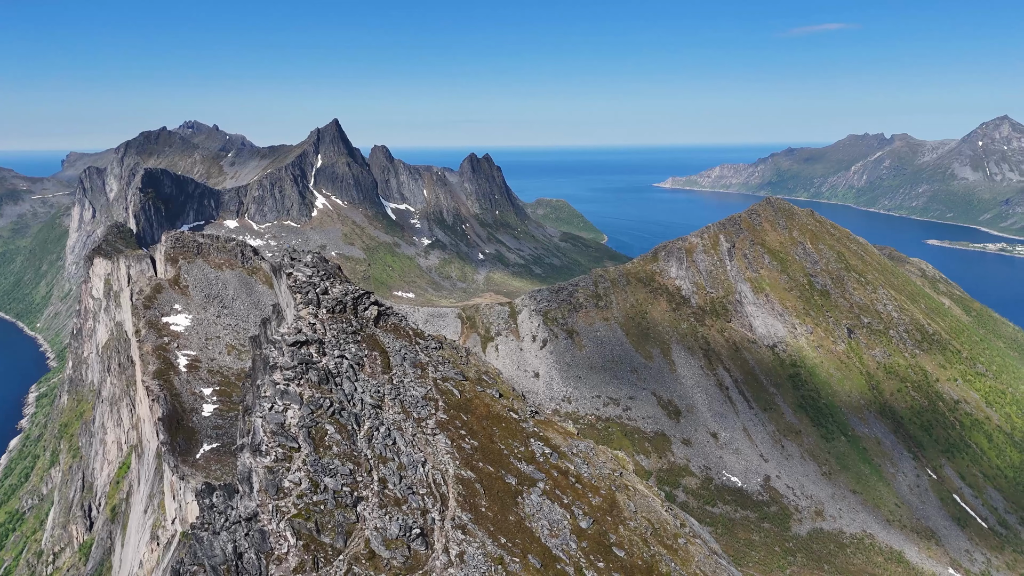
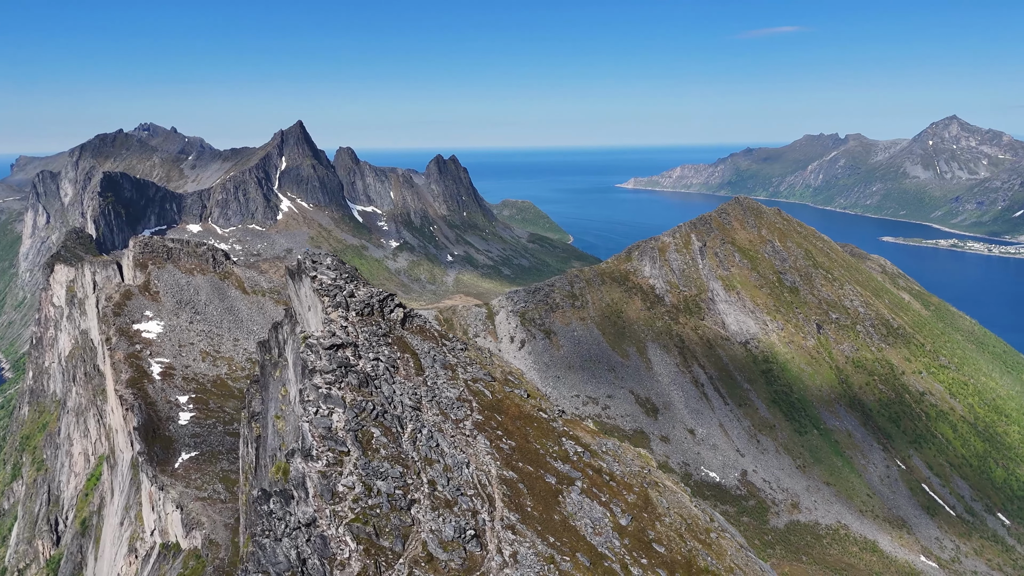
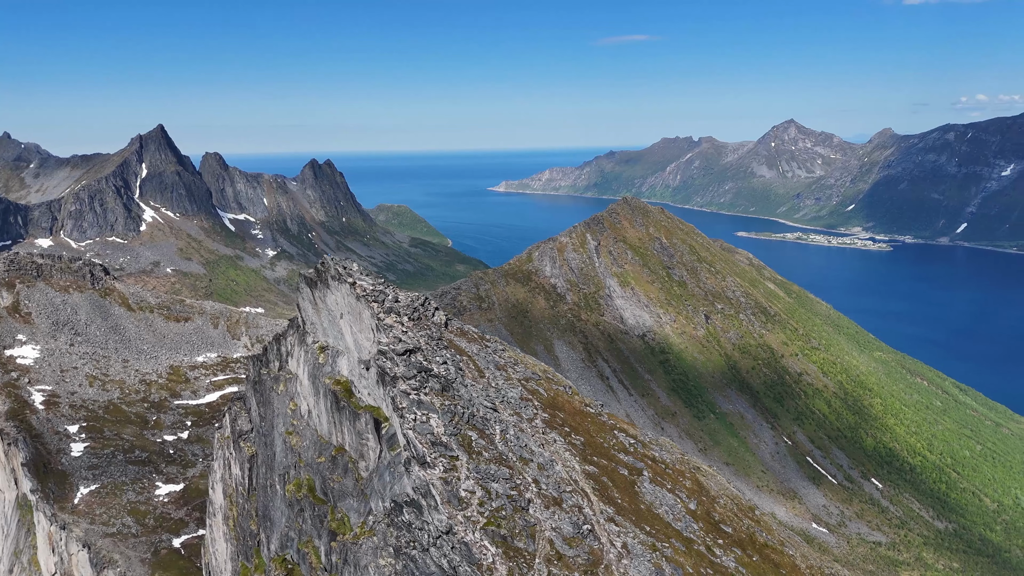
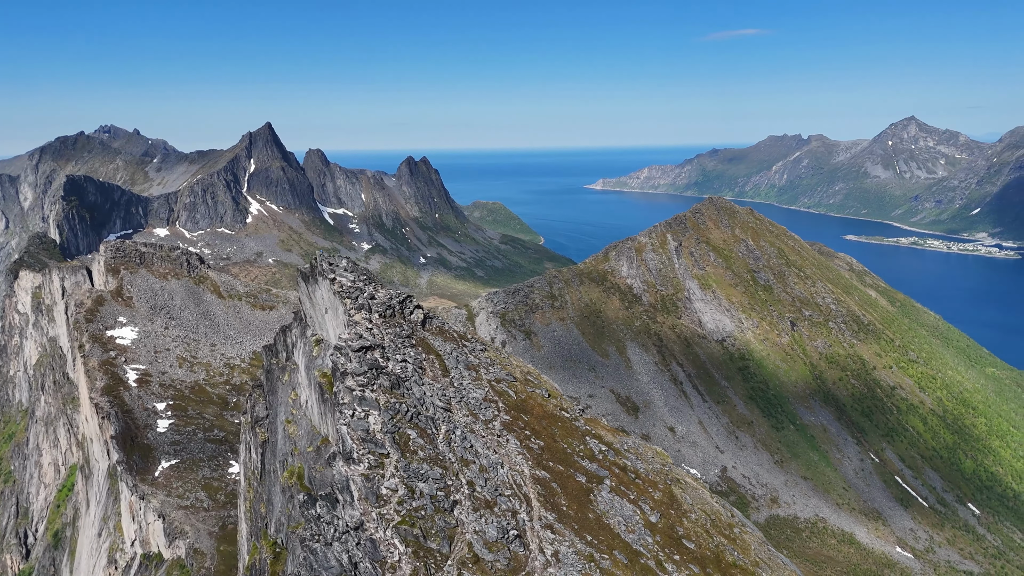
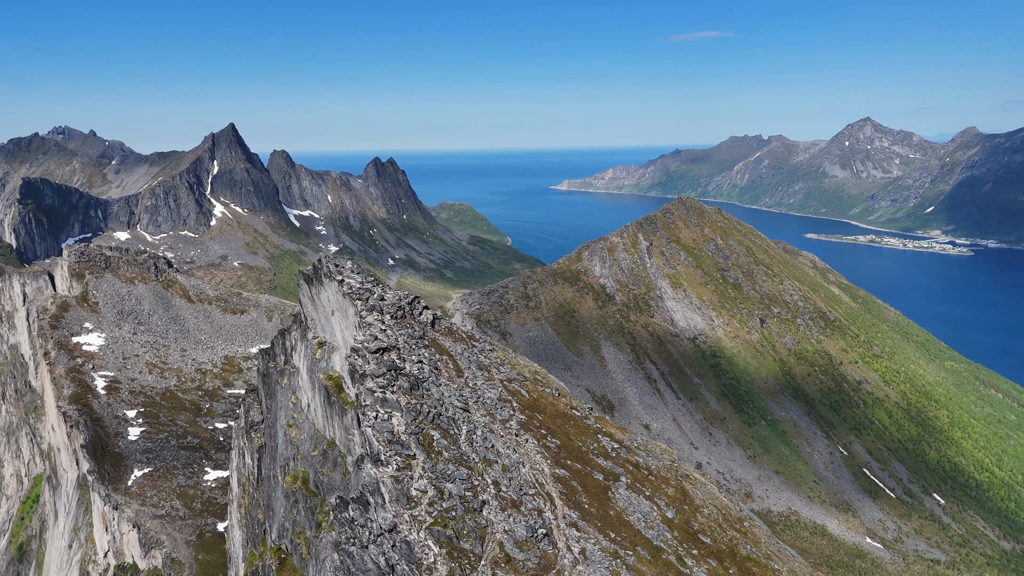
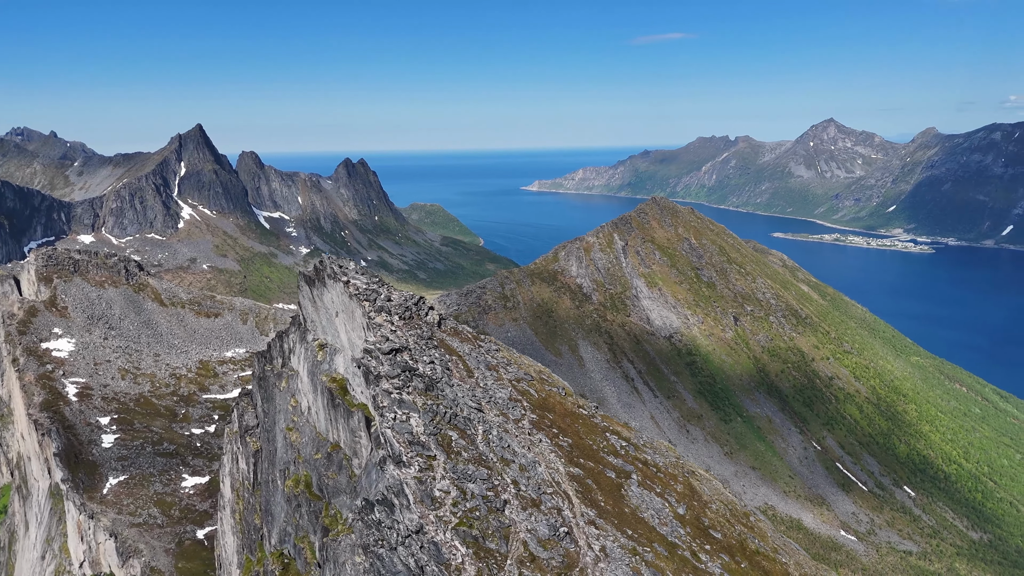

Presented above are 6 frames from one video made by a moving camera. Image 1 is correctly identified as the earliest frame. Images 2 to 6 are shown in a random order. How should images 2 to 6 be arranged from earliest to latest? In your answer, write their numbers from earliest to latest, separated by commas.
2, 4, 5, 6, 3
